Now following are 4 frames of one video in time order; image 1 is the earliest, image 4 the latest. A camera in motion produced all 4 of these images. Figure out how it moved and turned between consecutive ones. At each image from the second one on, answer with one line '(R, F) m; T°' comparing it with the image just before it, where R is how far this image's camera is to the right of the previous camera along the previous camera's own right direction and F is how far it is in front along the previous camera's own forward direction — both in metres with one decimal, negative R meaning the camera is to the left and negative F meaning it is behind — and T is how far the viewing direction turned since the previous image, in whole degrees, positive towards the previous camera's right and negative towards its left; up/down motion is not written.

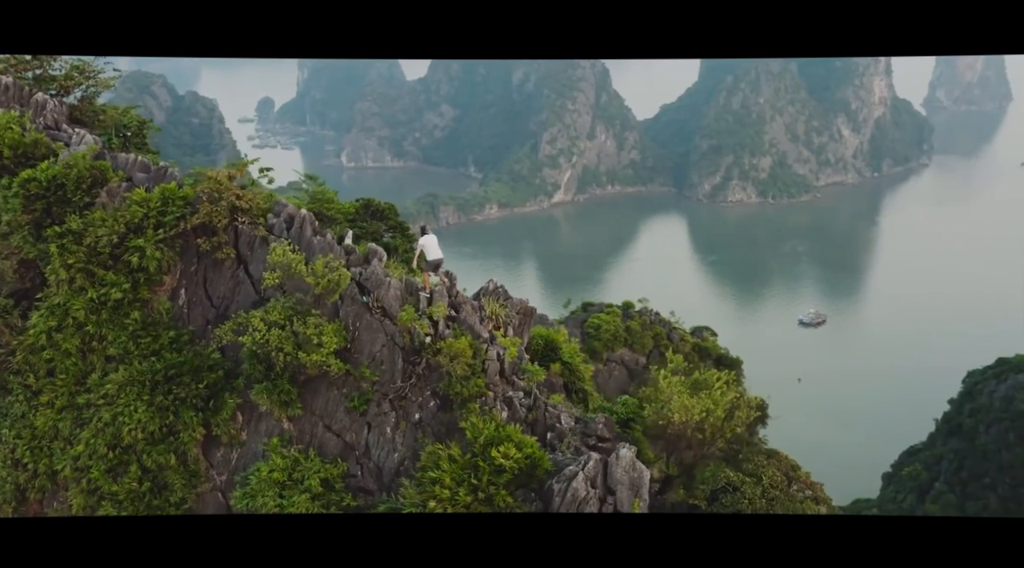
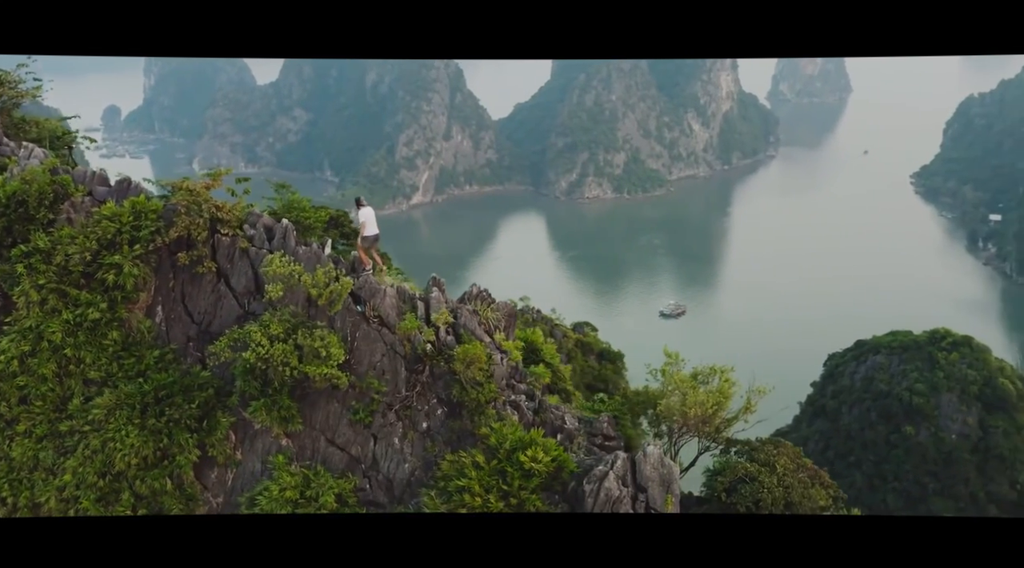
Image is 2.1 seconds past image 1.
(-0.9, +0.1) m; +6°
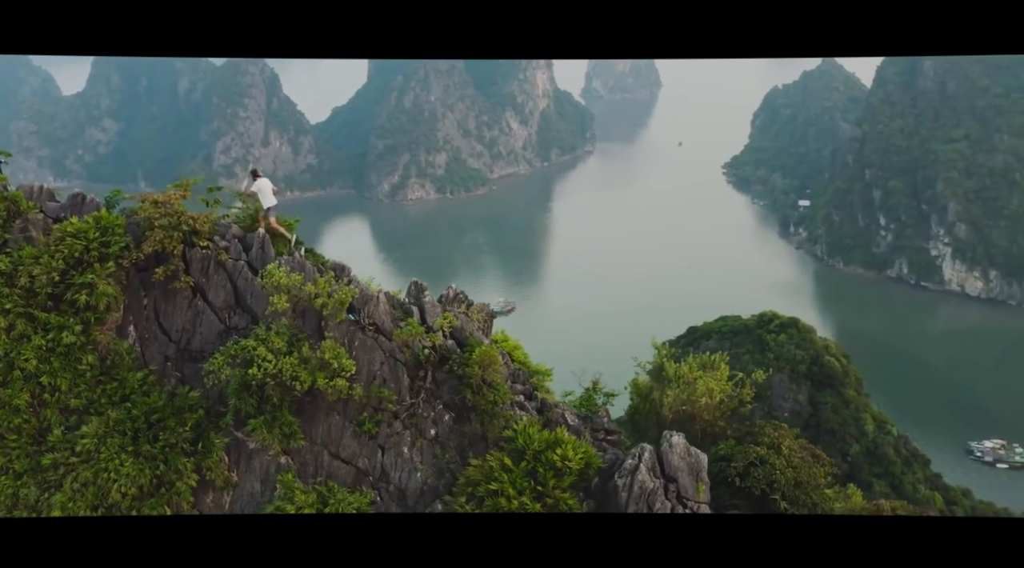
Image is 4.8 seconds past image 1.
(-1.1, +0.1) m; +7°
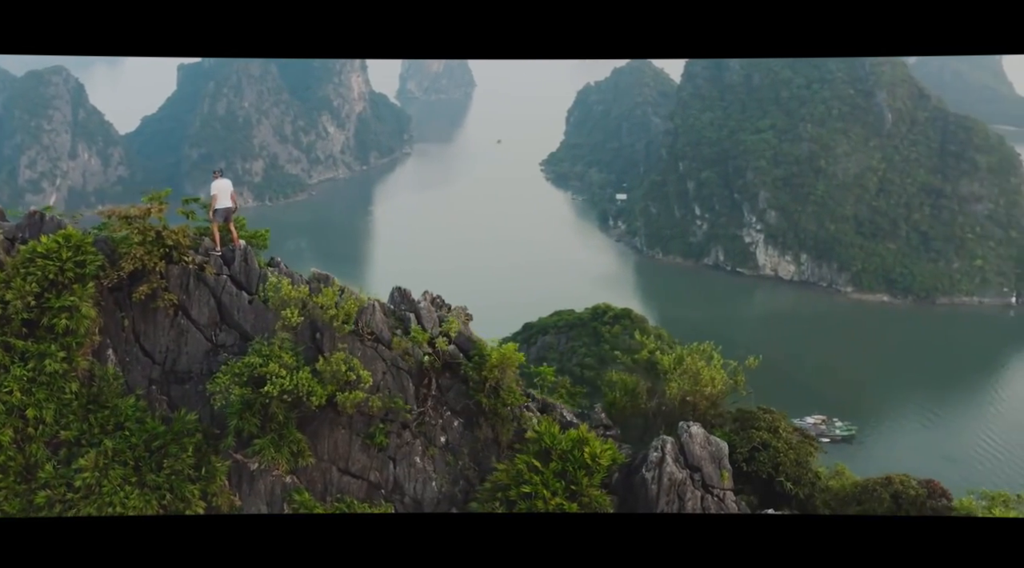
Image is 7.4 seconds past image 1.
(-1.1, 0.0) m; +7°
